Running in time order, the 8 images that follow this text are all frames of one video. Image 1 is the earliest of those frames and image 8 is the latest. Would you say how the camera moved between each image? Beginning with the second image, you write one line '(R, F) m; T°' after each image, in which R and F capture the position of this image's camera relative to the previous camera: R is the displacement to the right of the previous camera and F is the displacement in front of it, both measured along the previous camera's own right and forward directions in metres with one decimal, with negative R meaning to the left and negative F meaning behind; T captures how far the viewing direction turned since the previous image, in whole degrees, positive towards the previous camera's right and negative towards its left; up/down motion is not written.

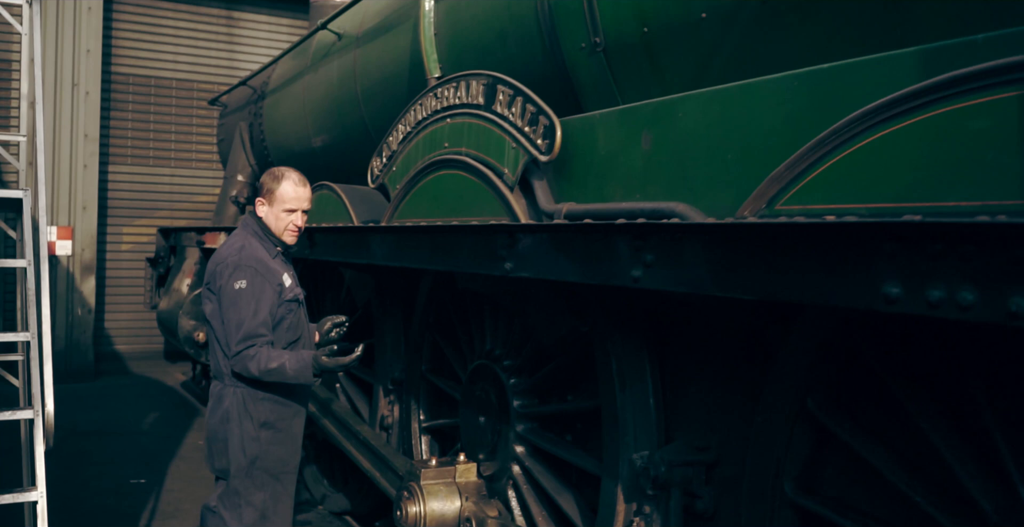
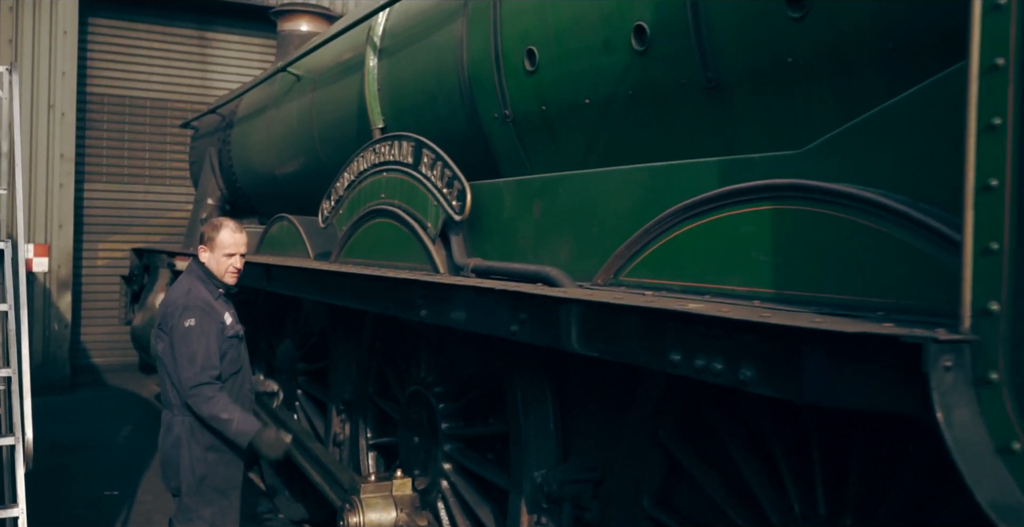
(+0.2, -0.5) m; +1°
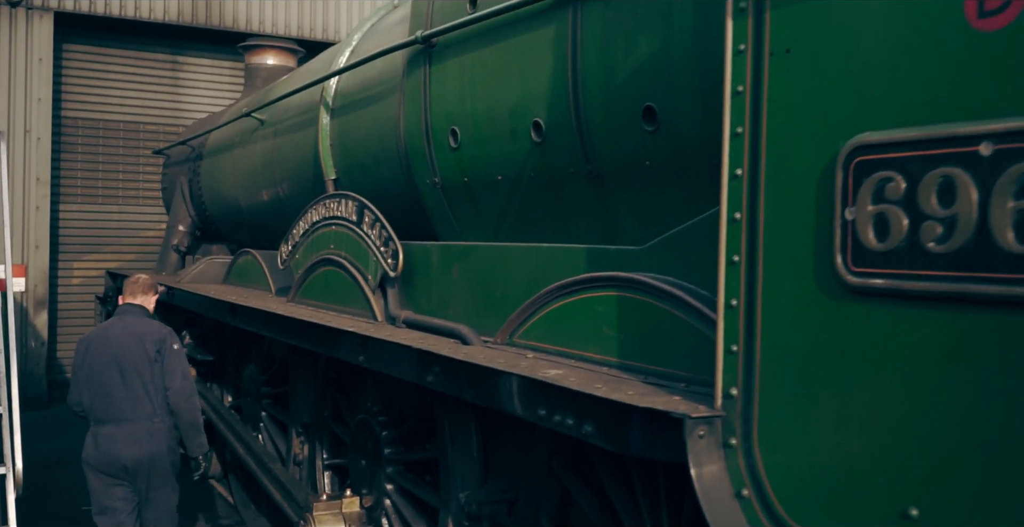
(+0.2, -0.5) m; +1°
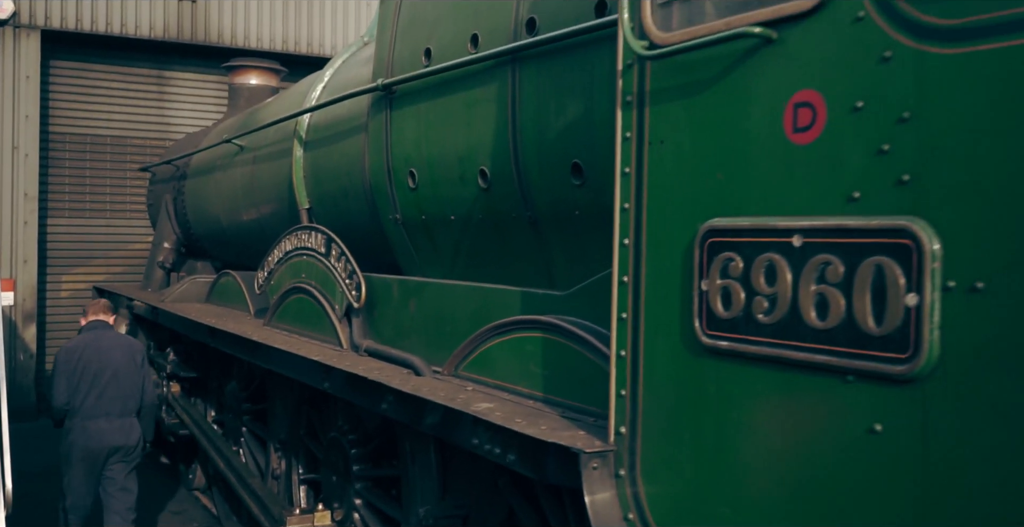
(+0.2, -0.3) m; 0°
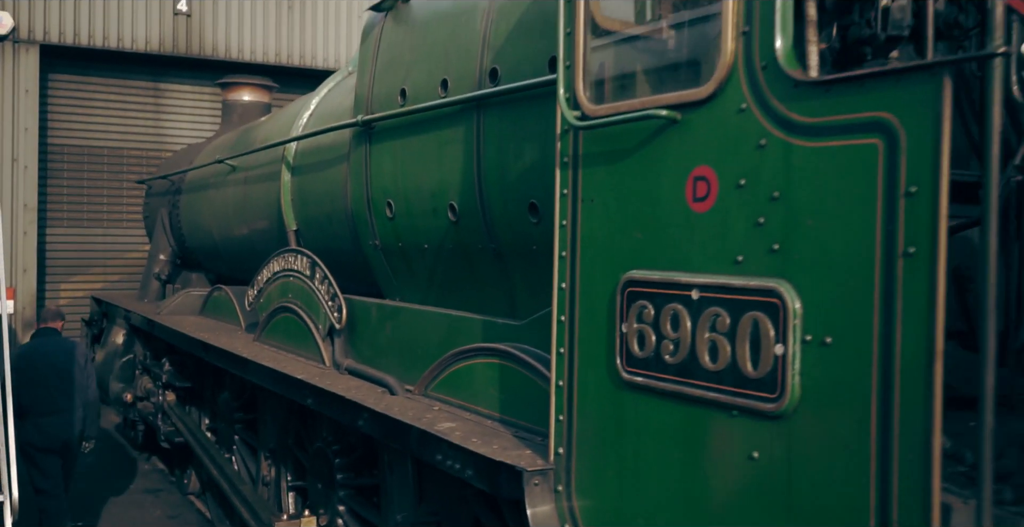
(+0.1, -0.3) m; 0°
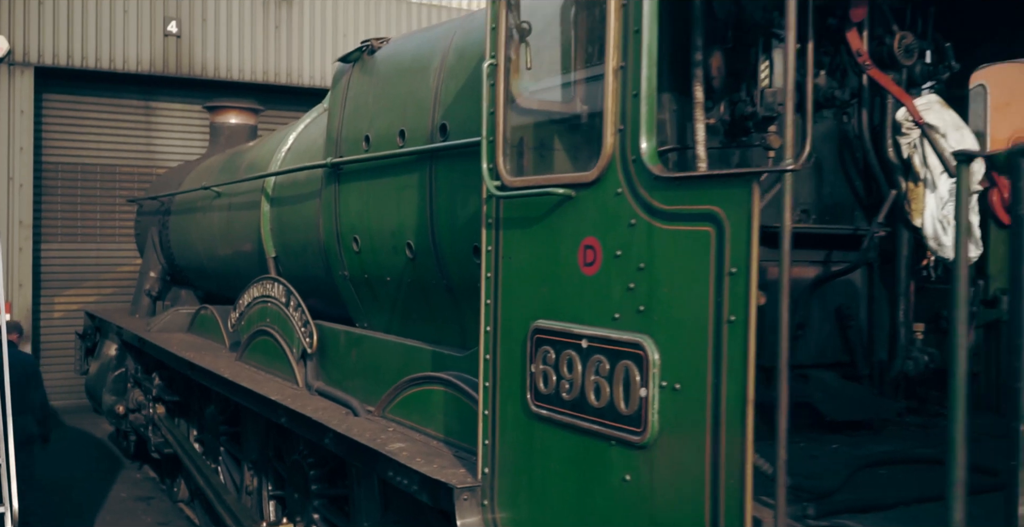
(+0.2, -0.4) m; 0°
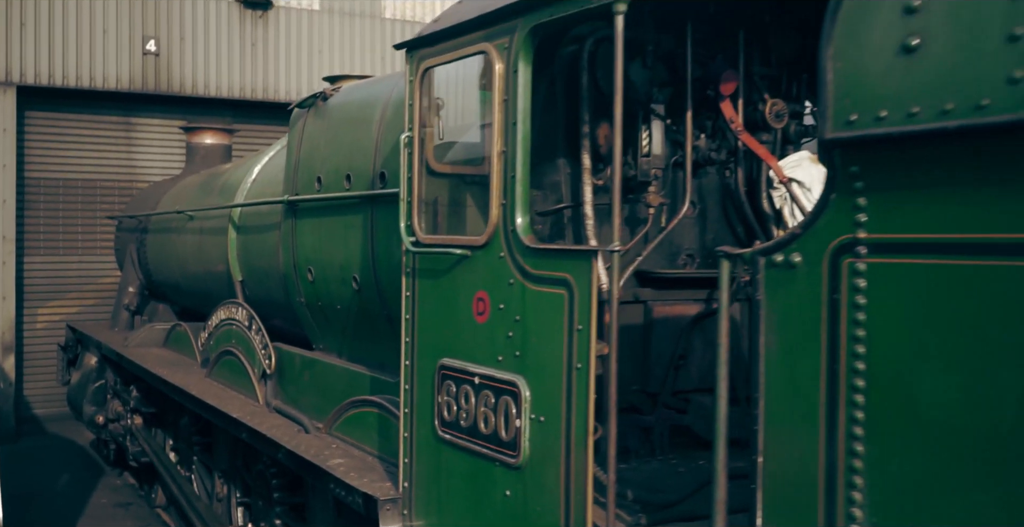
(+0.2, -0.5) m; +1°
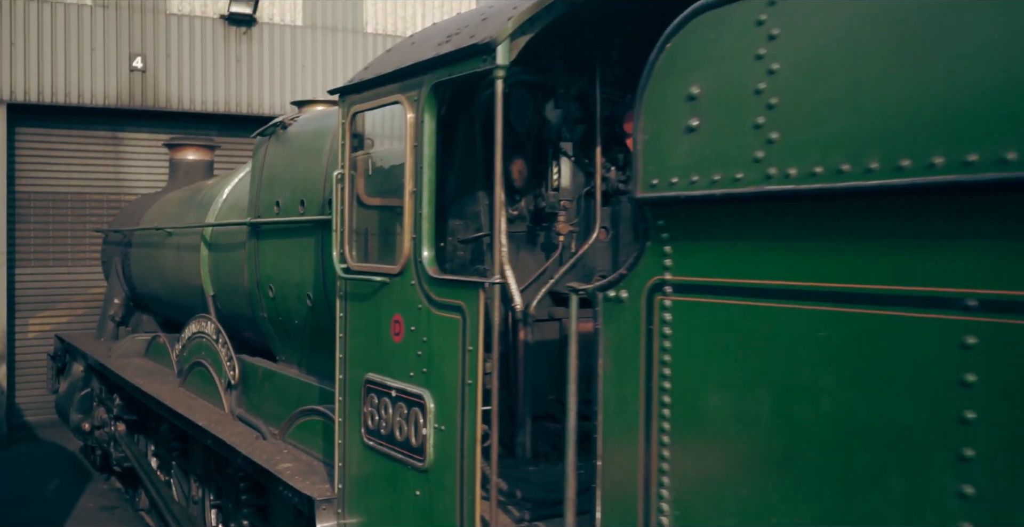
(+0.3, -0.4) m; 0°
